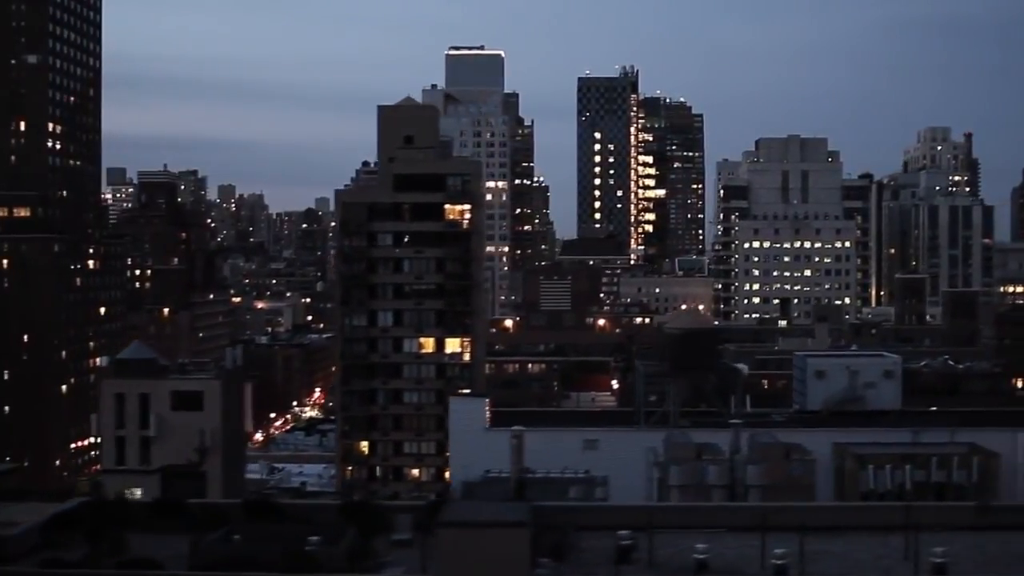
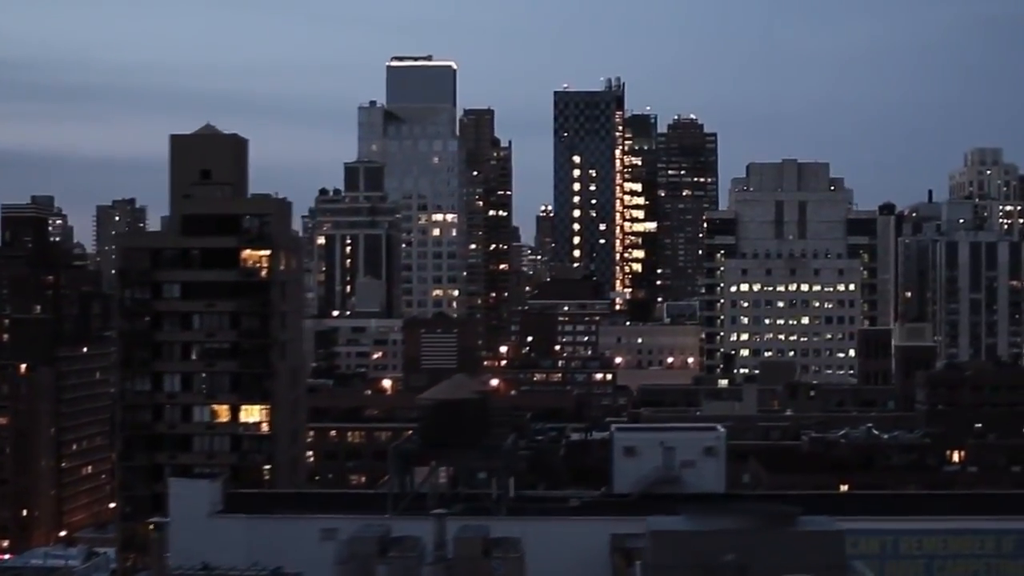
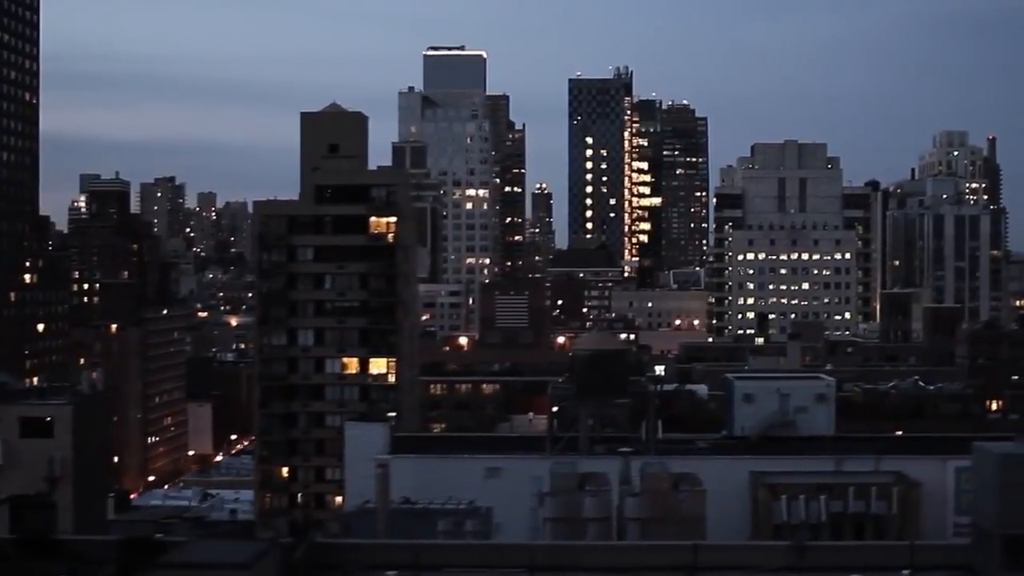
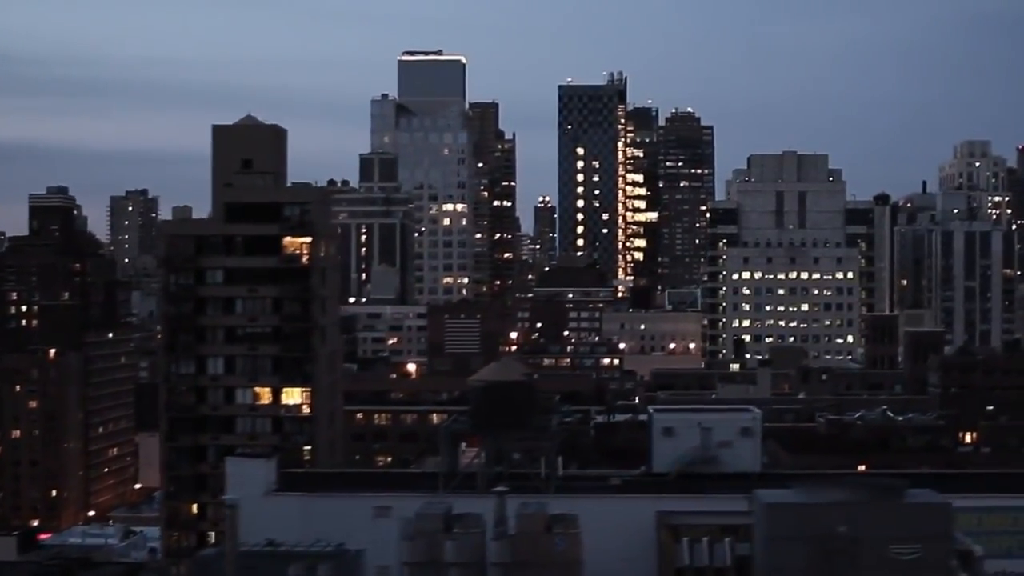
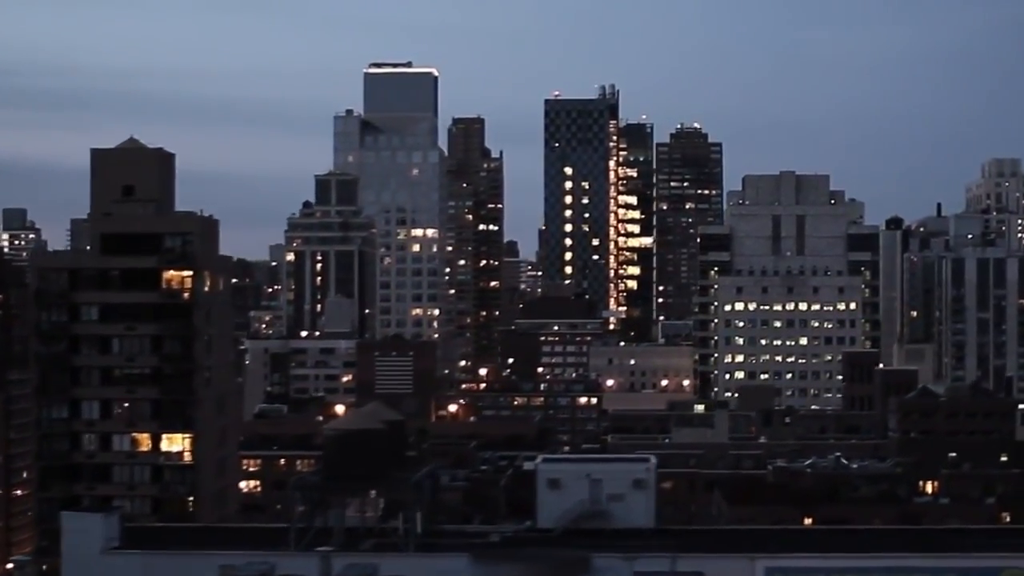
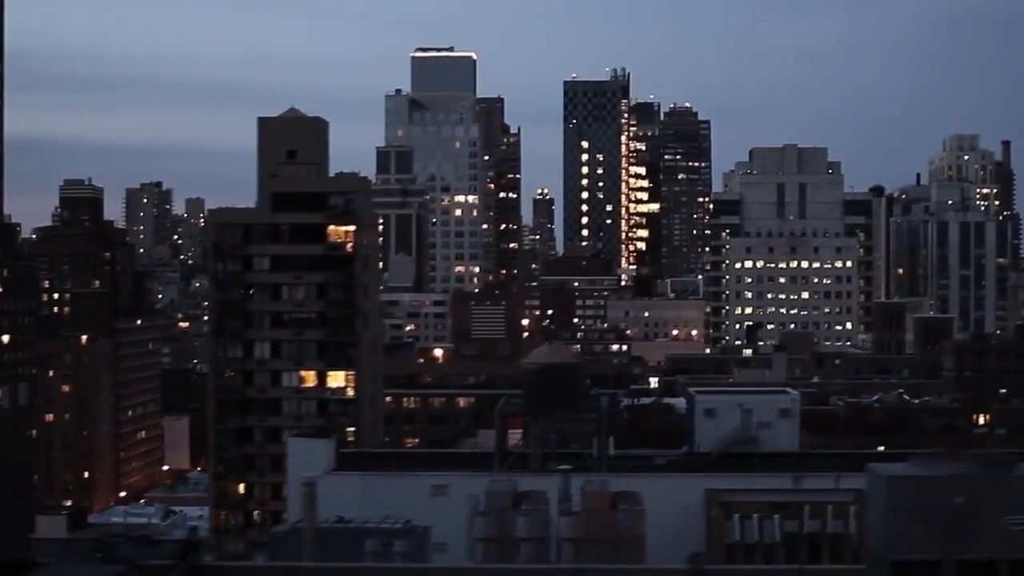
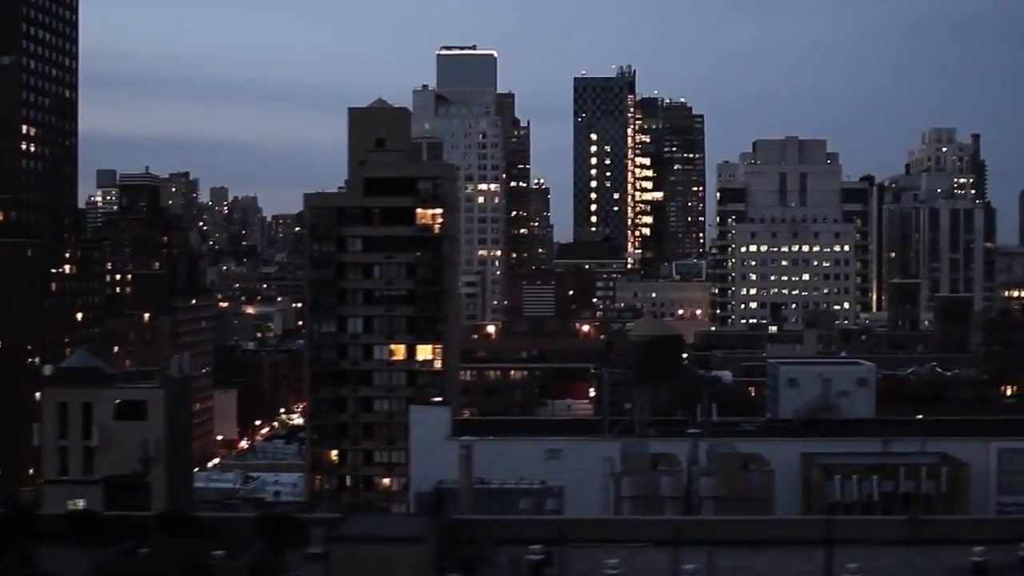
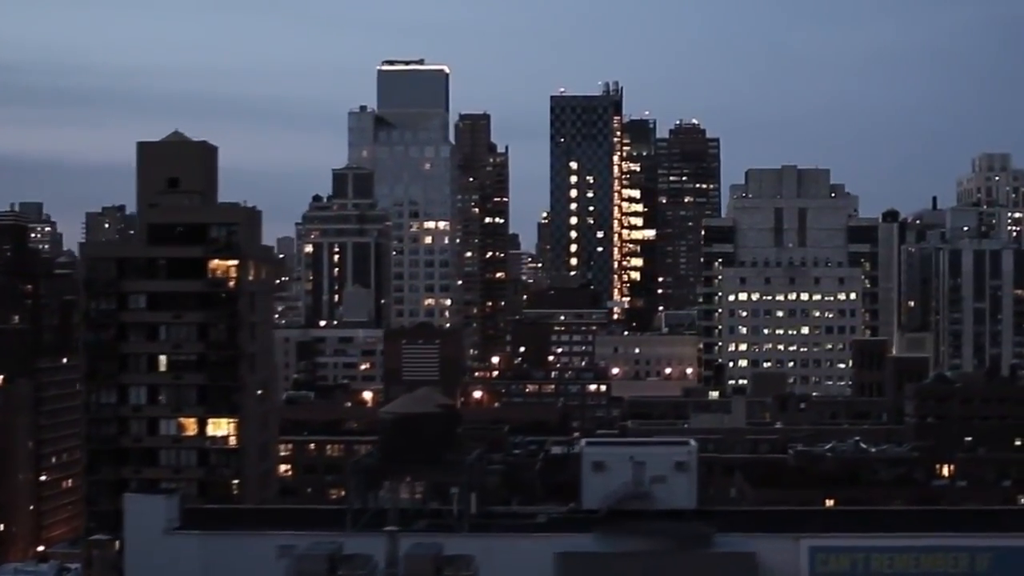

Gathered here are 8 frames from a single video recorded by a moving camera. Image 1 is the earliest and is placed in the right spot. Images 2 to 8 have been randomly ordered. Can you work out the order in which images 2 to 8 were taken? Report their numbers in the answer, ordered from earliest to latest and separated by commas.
7, 3, 6, 4, 2, 8, 5
